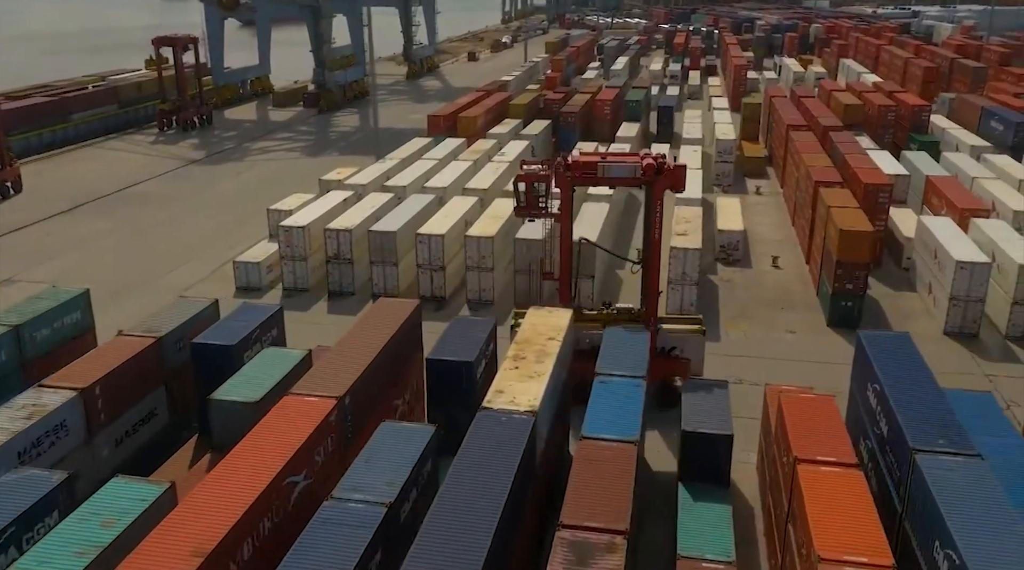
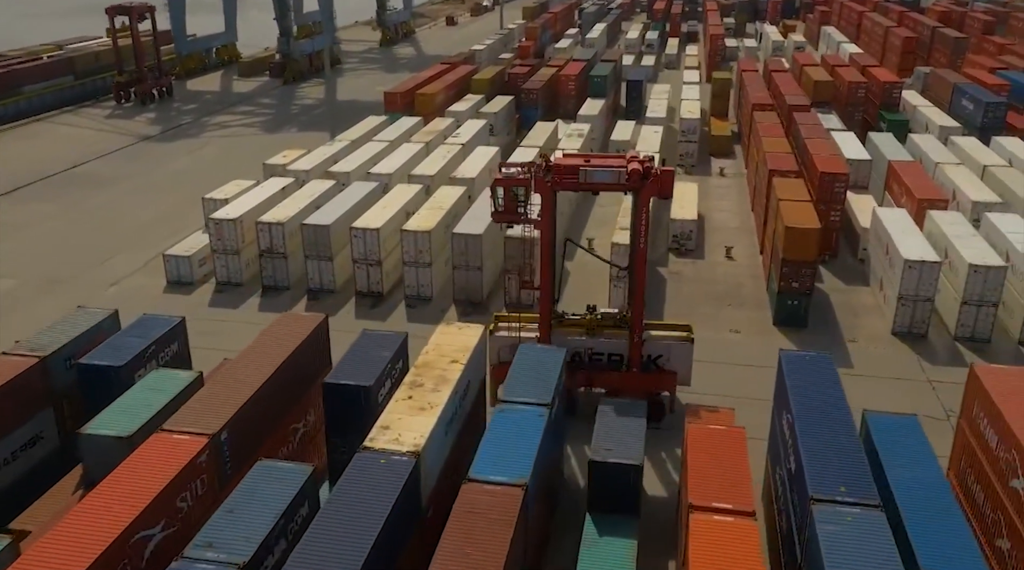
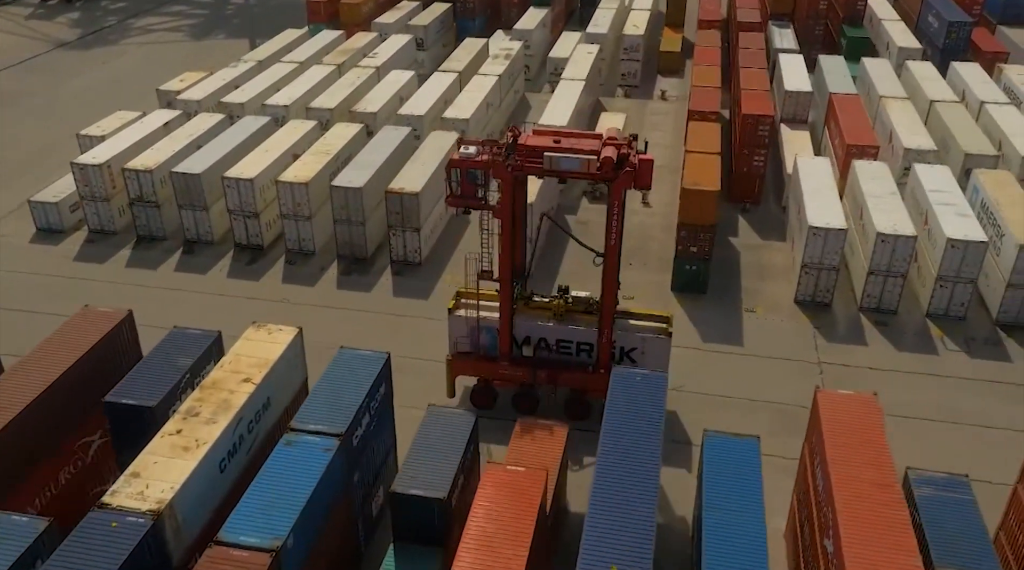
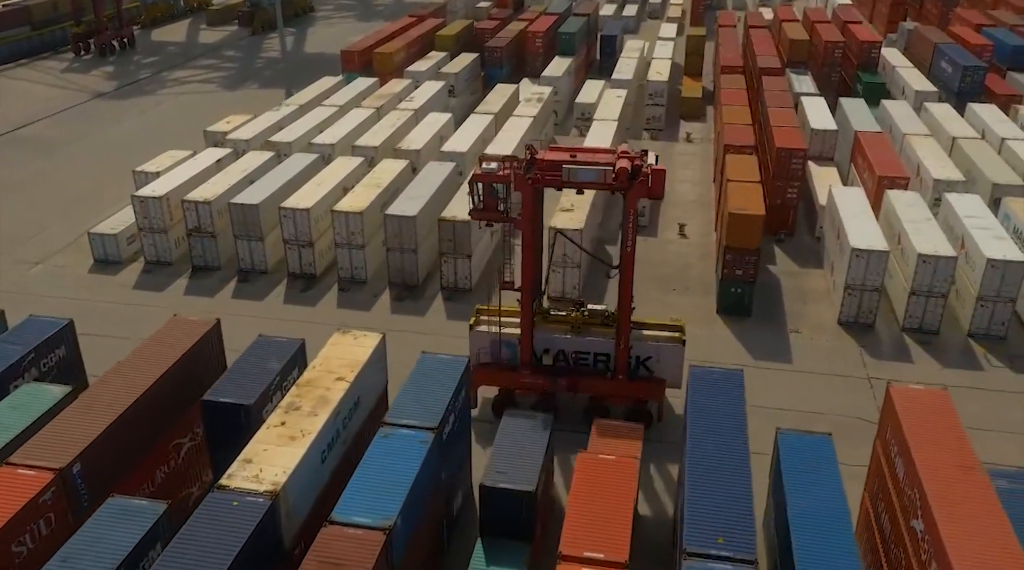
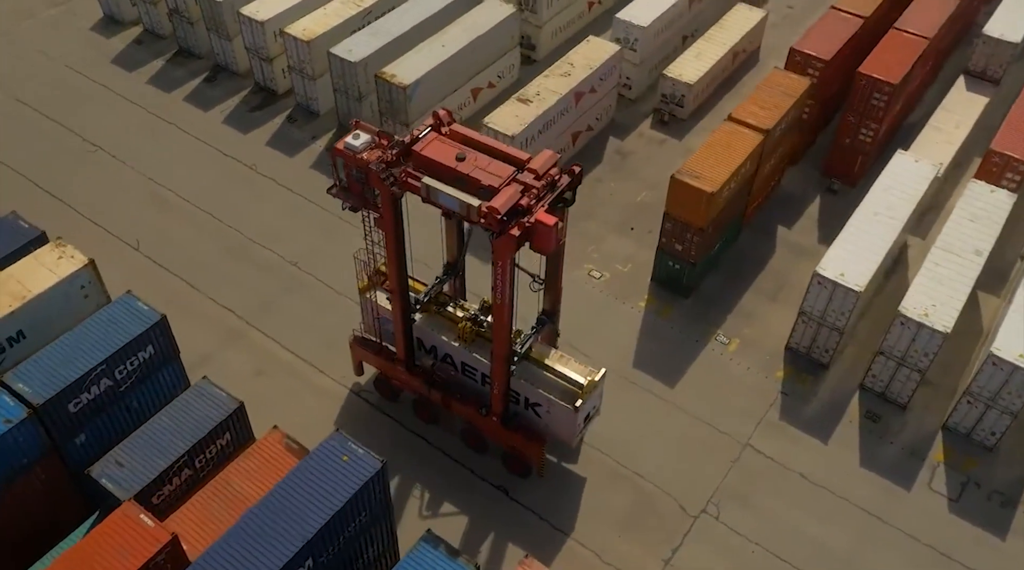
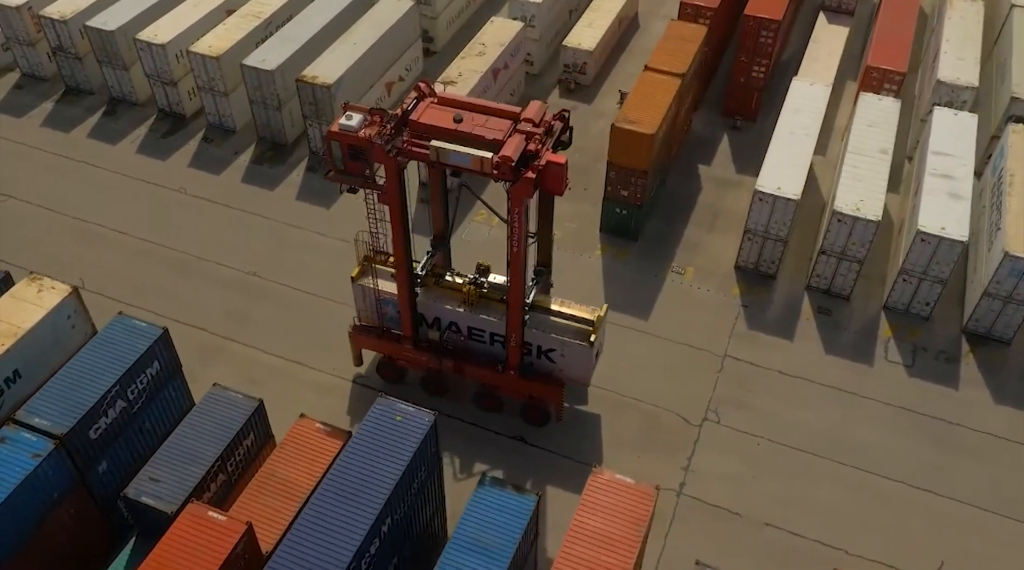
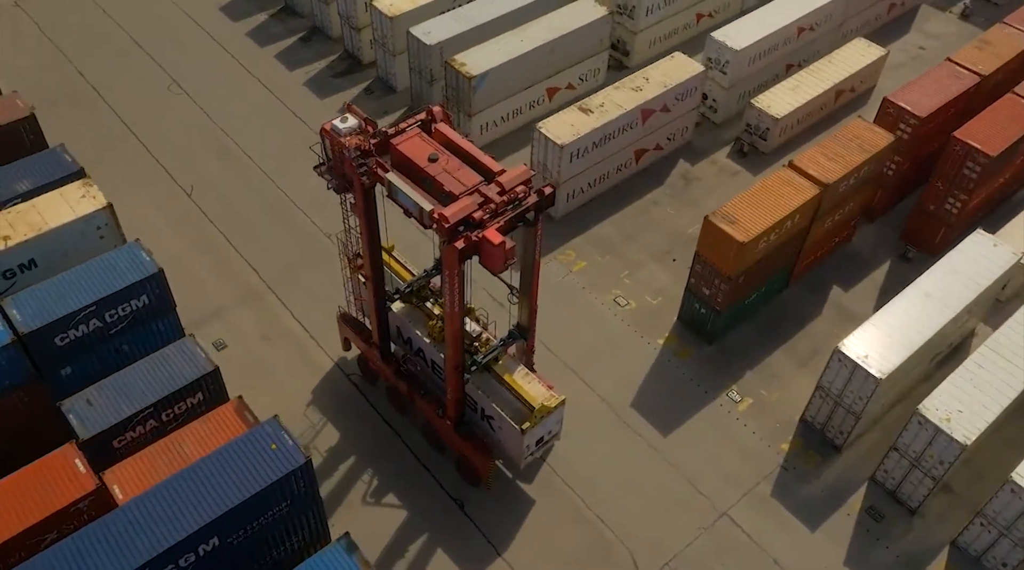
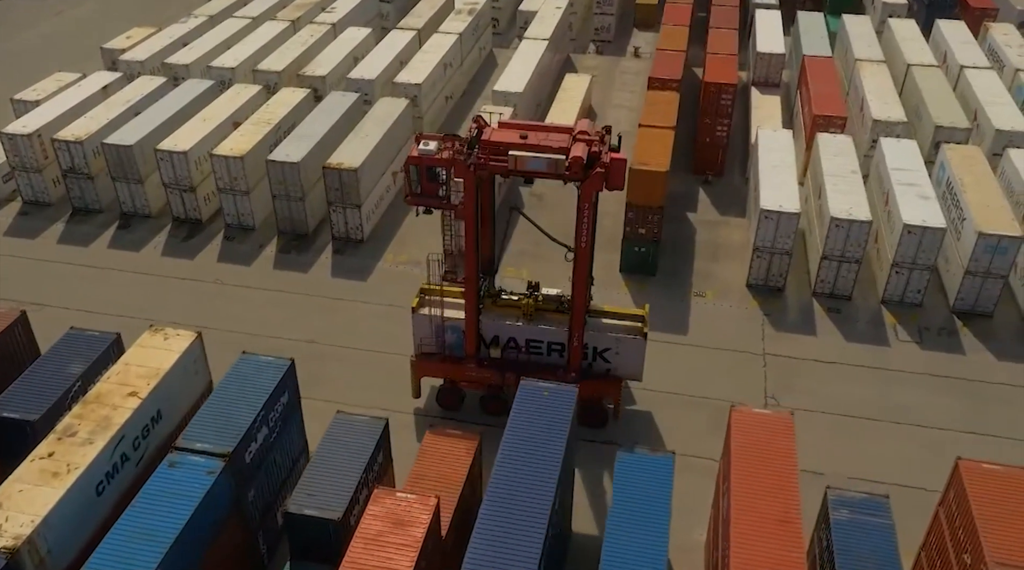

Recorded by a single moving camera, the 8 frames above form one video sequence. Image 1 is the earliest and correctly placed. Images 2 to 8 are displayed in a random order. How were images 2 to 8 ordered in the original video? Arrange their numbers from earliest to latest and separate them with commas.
2, 4, 3, 8, 6, 5, 7
